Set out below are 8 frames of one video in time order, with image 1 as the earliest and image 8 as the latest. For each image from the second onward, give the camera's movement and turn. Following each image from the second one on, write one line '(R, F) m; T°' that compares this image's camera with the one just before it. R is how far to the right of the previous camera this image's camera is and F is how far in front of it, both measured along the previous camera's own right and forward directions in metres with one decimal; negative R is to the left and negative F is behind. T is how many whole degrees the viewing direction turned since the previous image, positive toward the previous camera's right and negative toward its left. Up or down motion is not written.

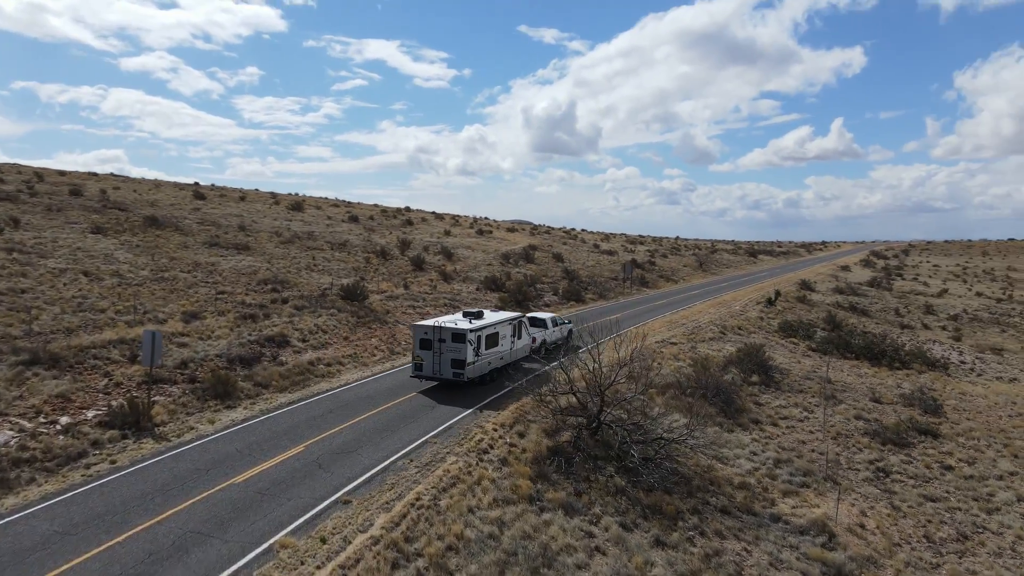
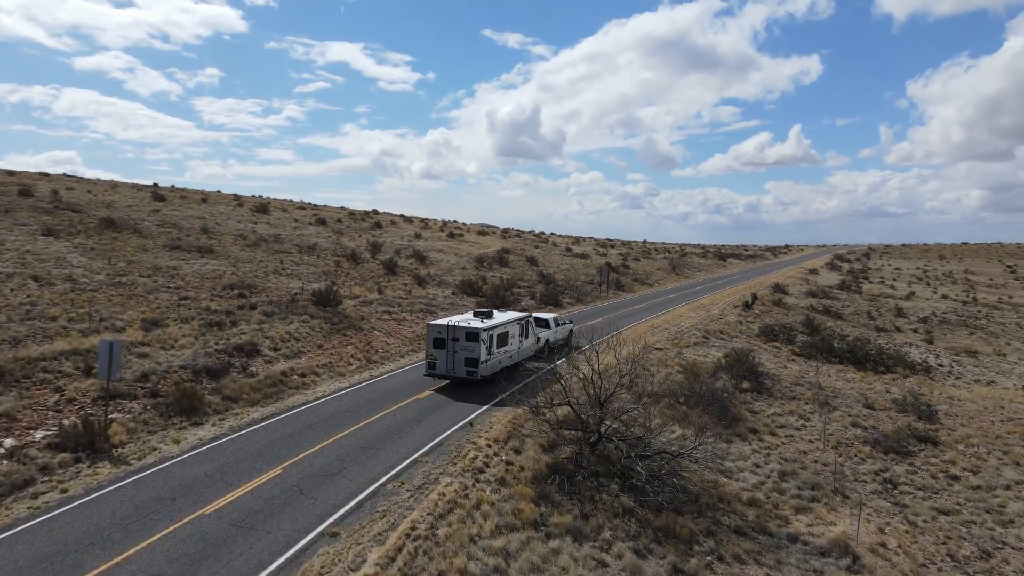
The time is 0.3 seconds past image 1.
(-0.5, +1.1) m; +3°
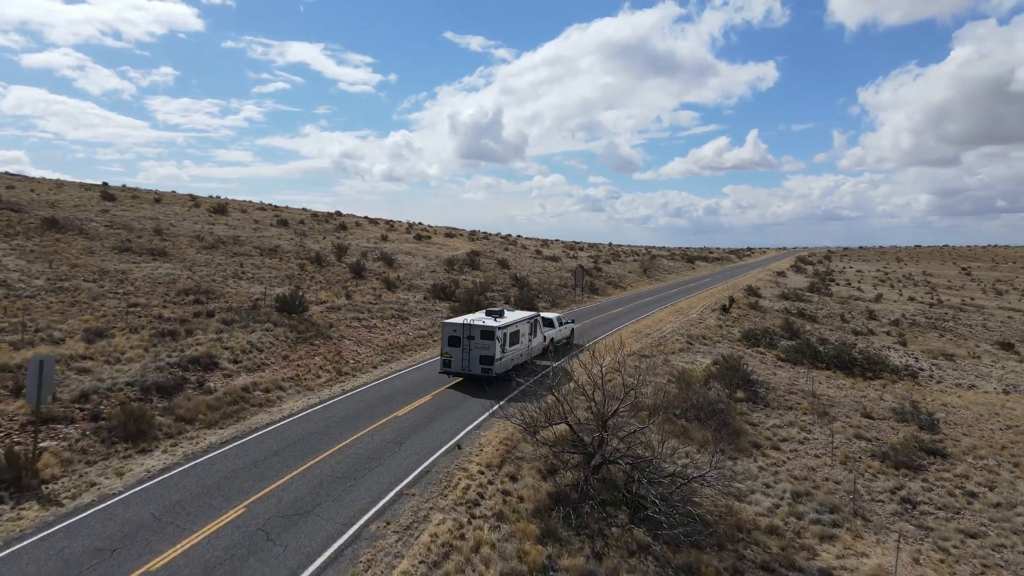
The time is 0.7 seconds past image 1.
(-0.5, +1.5) m; +3°
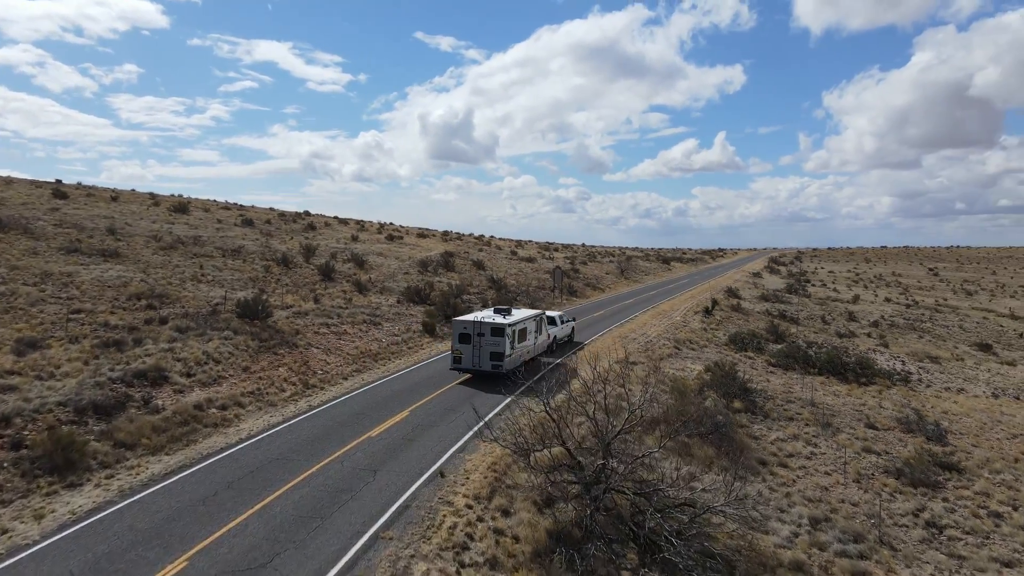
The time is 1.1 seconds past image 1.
(-0.3, +1.6) m; +2°
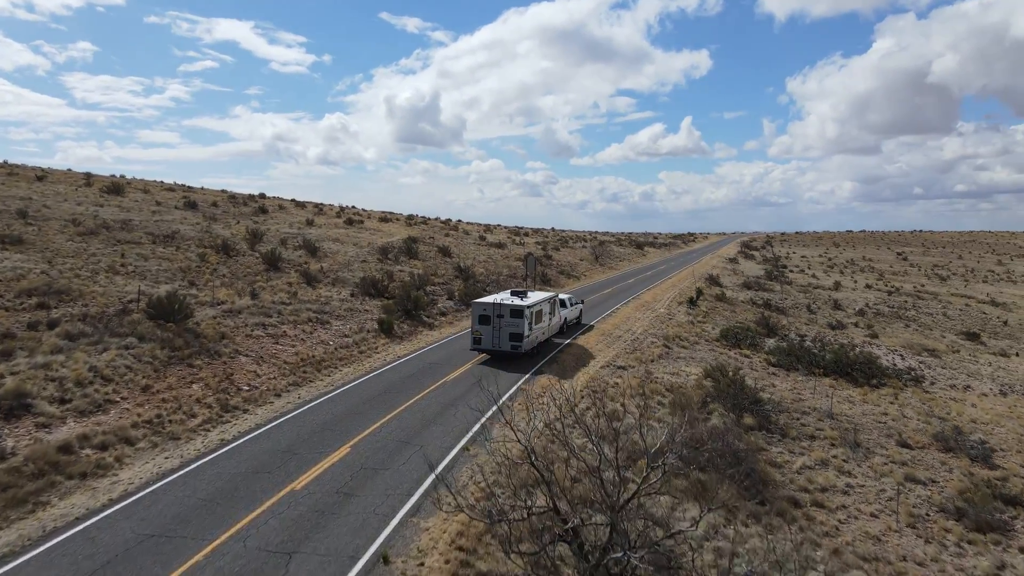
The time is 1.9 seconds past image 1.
(0.0, +3.4) m; +2°
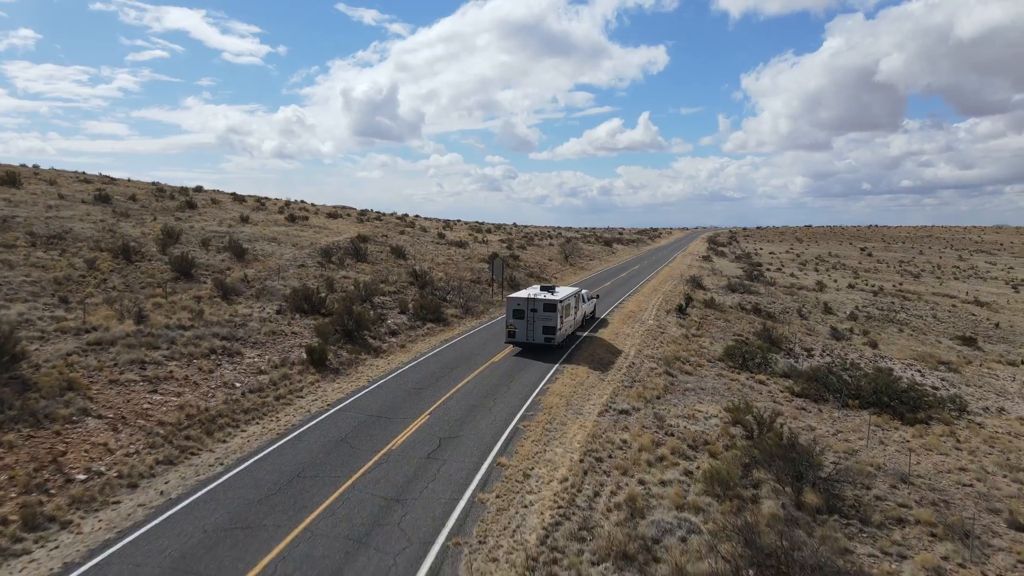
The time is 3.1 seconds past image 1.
(-0.2, +4.9) m; +3°
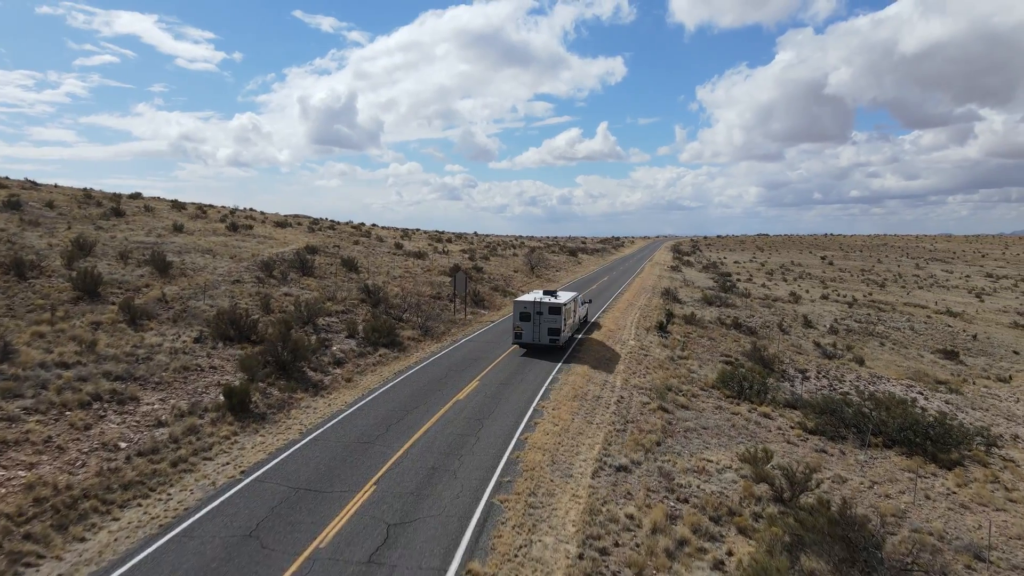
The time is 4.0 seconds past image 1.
(-0.2, +3.2) m; +3°
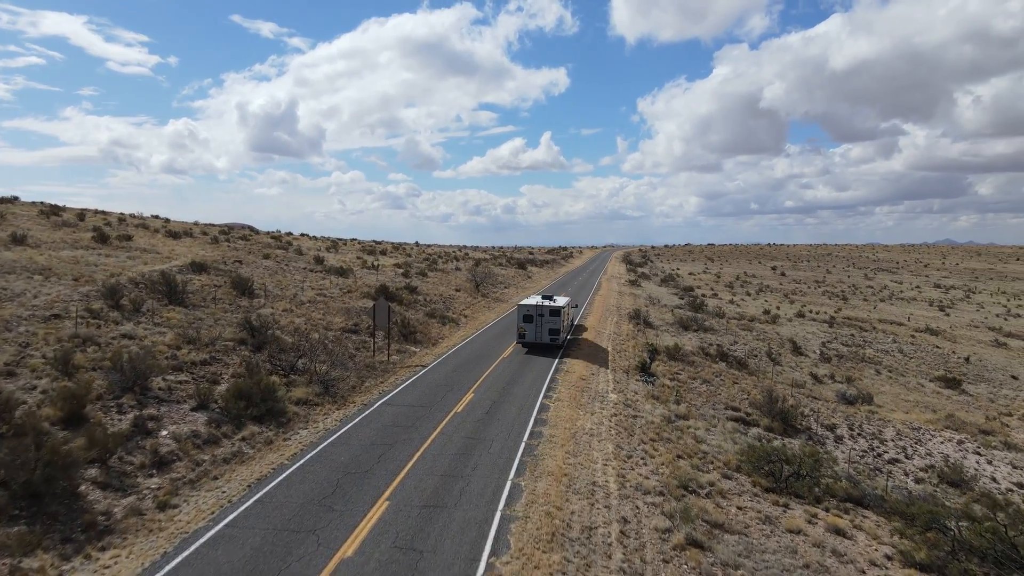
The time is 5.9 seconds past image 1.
(+0.2, +7.1) m; +4°
